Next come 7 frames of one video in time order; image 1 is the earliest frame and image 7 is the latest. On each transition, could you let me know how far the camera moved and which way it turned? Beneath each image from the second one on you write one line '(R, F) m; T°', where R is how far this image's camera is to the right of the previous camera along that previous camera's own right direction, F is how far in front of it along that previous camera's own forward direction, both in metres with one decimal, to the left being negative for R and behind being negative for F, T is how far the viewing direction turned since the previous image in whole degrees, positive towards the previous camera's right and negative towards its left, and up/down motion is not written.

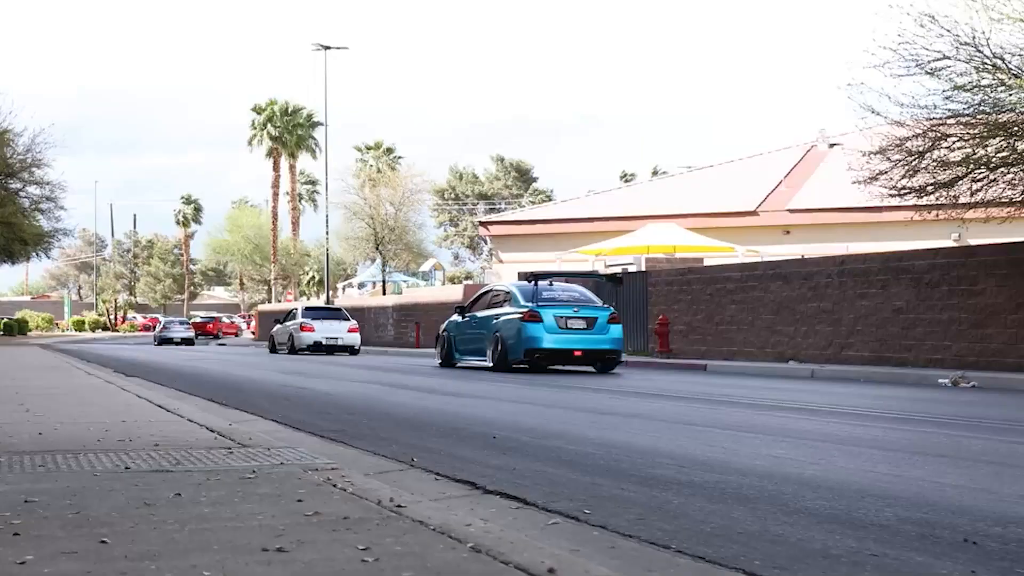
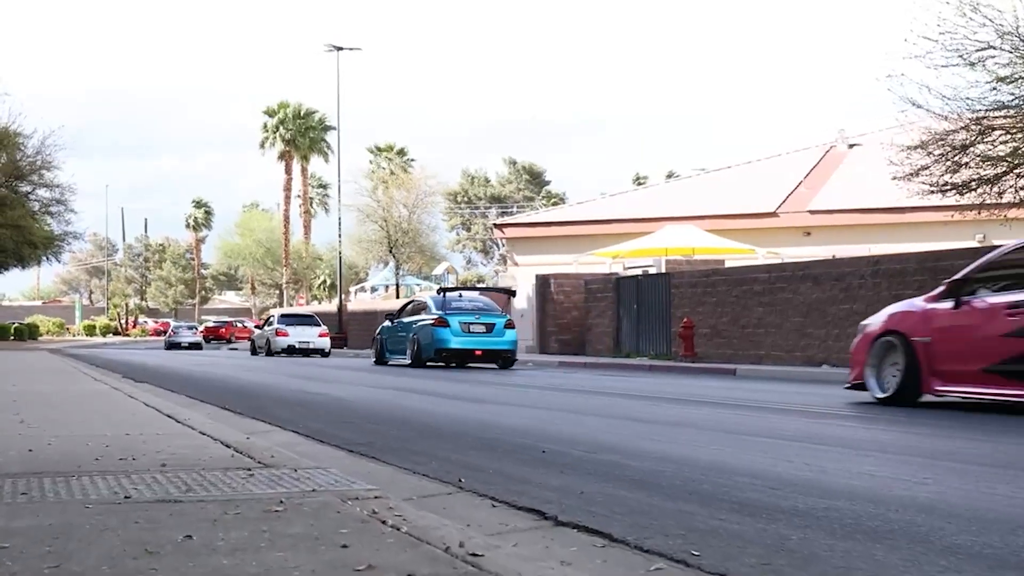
(-0.3, +1.3) m; 0°
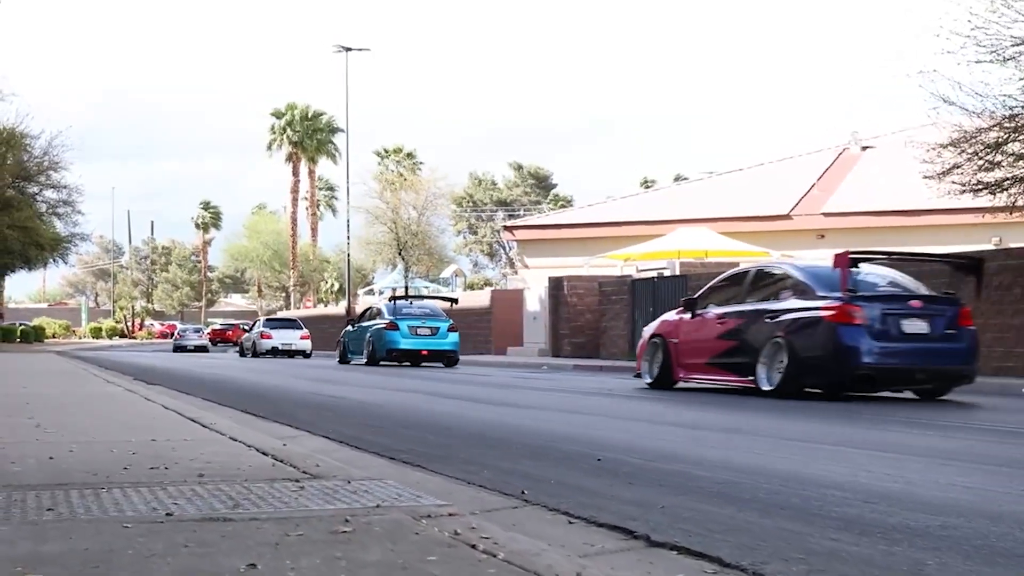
(-0.4, +0.7) m; 0°
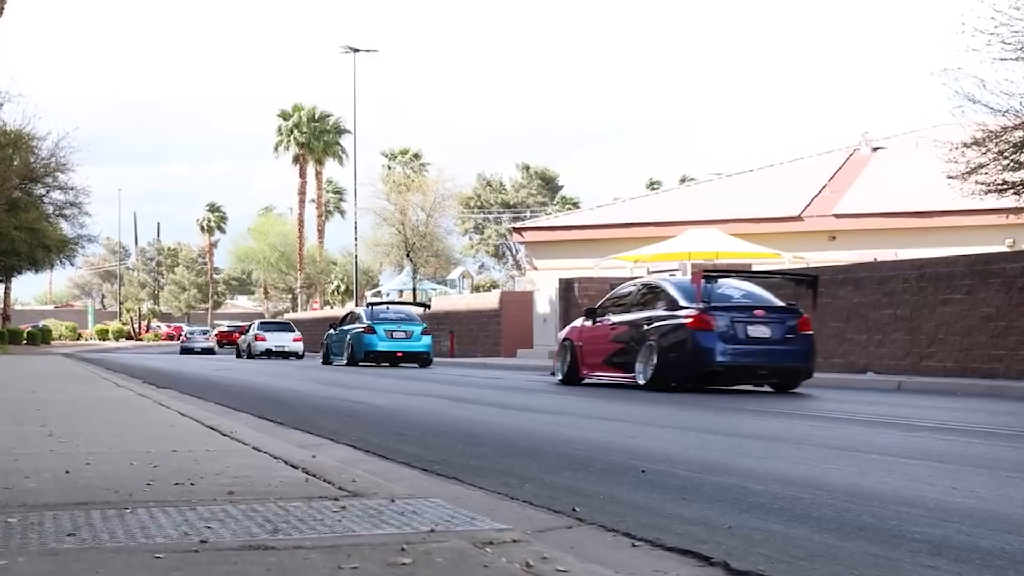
(-0.2, +0.5) m; 0°
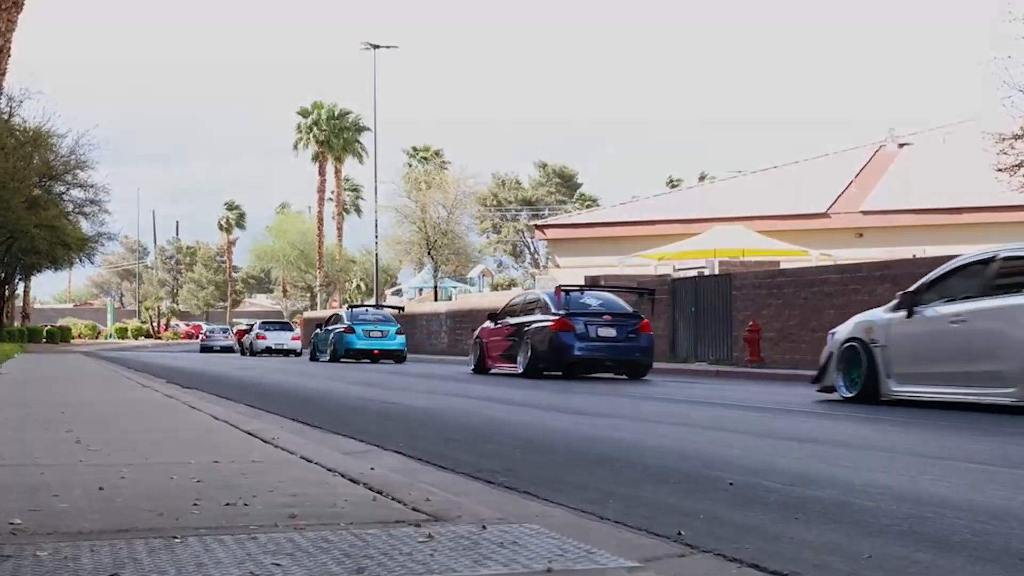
(-0.4, +0.9) m; -1°
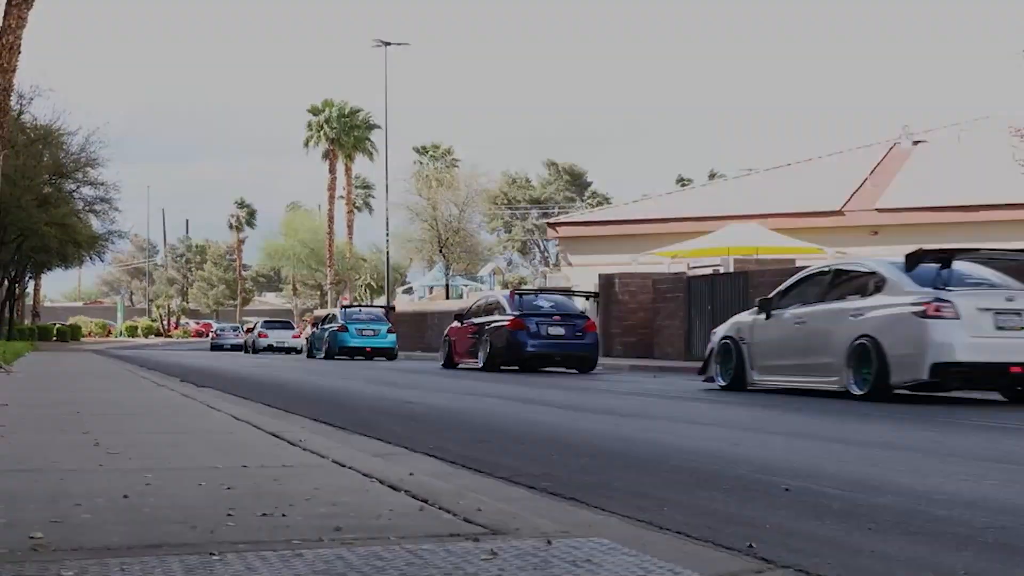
(-0.2, +0.4) m; 0°
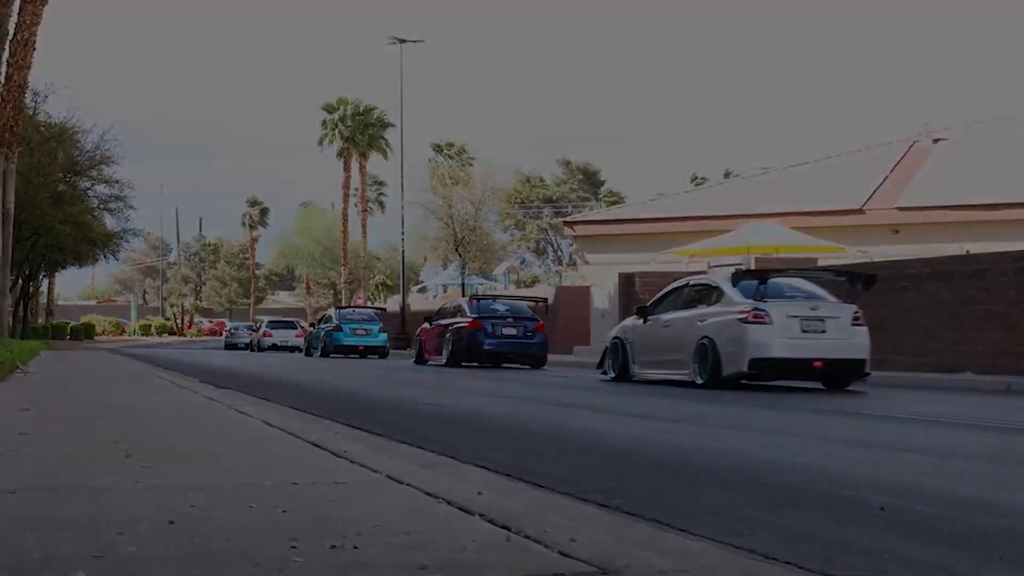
(-0.3, +0.6) m; -1°
